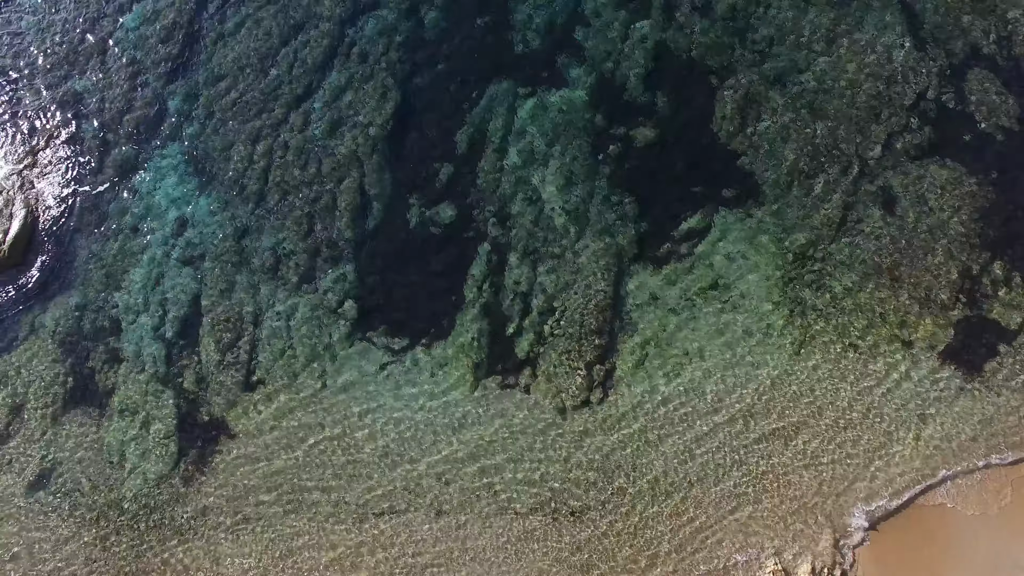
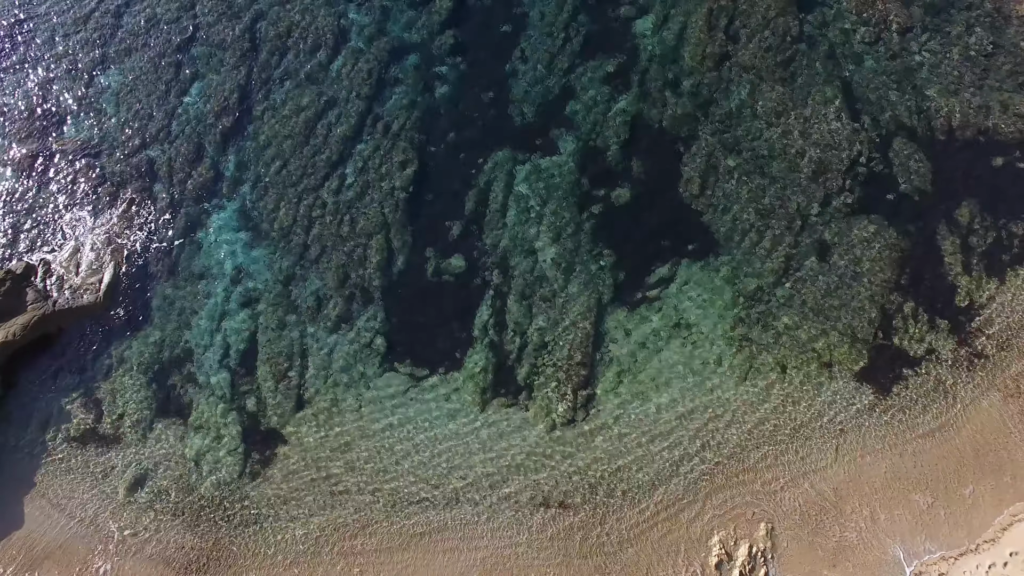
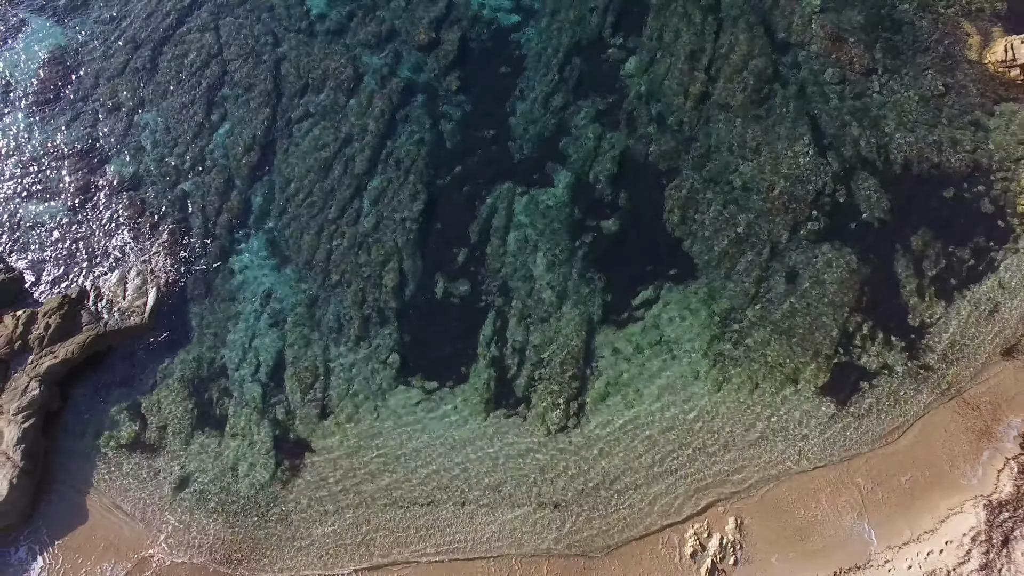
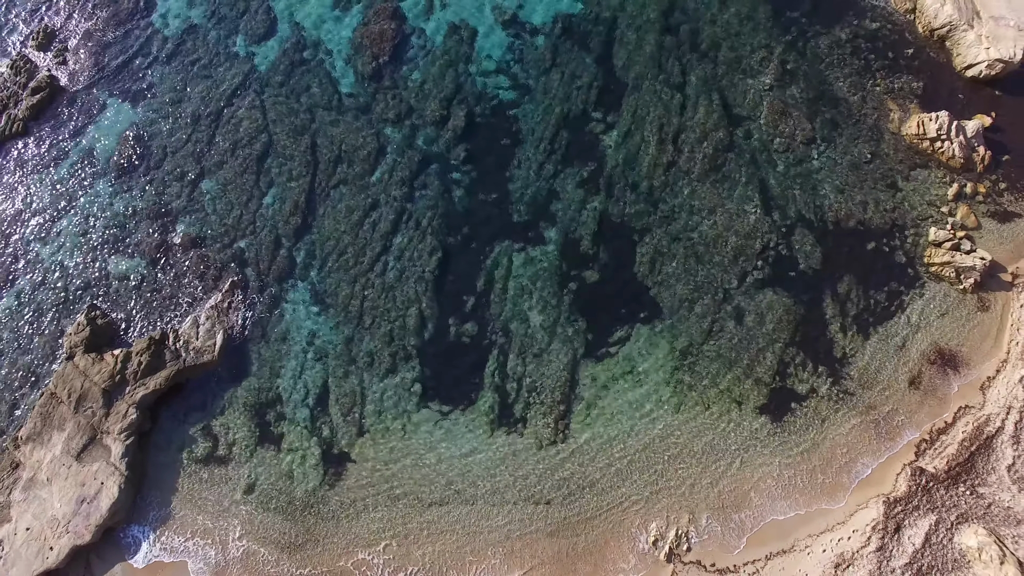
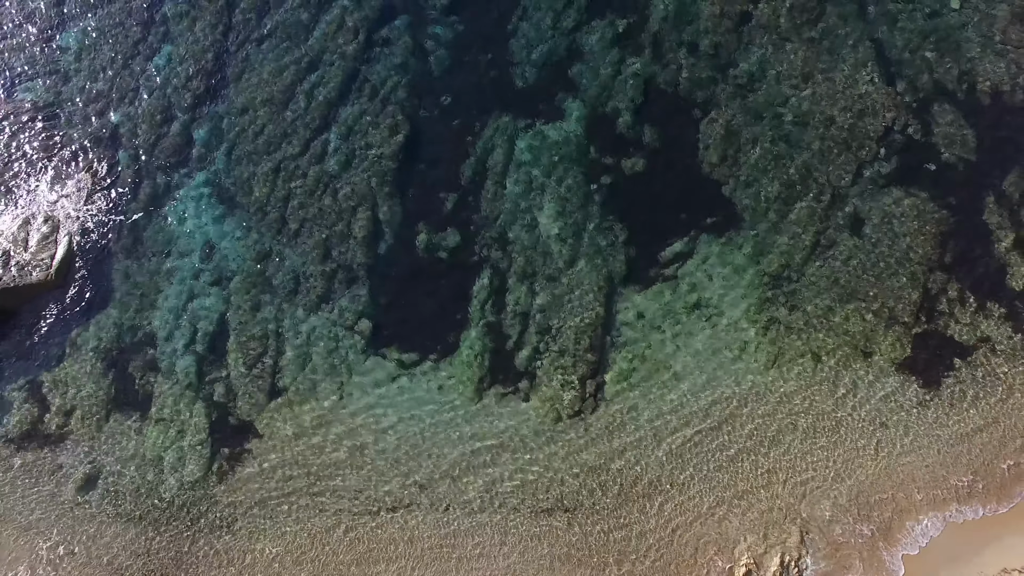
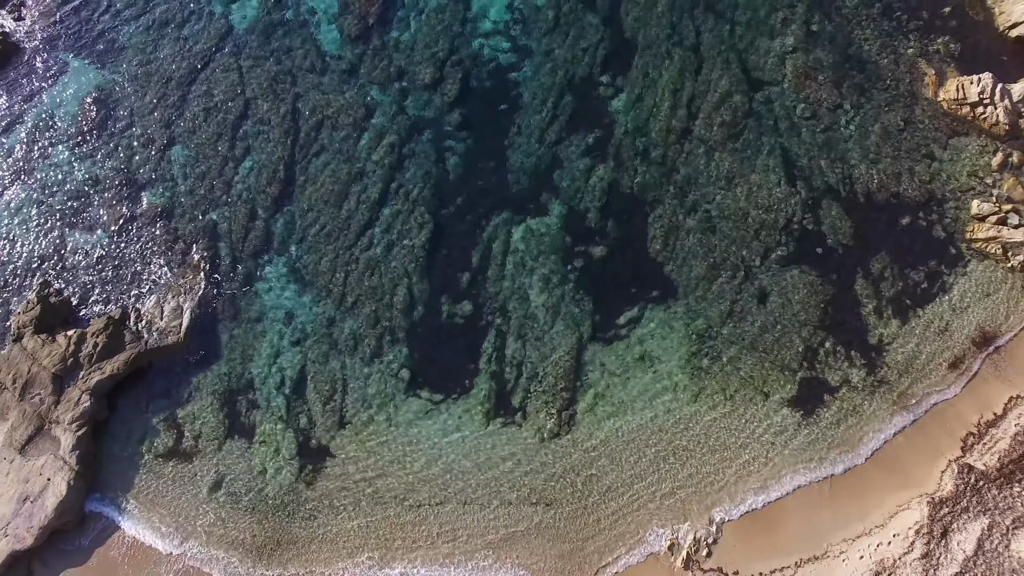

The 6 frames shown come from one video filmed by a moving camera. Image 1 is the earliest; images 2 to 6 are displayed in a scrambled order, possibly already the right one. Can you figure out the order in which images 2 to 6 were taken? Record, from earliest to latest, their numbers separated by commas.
5, 2, 3, 6, 4
